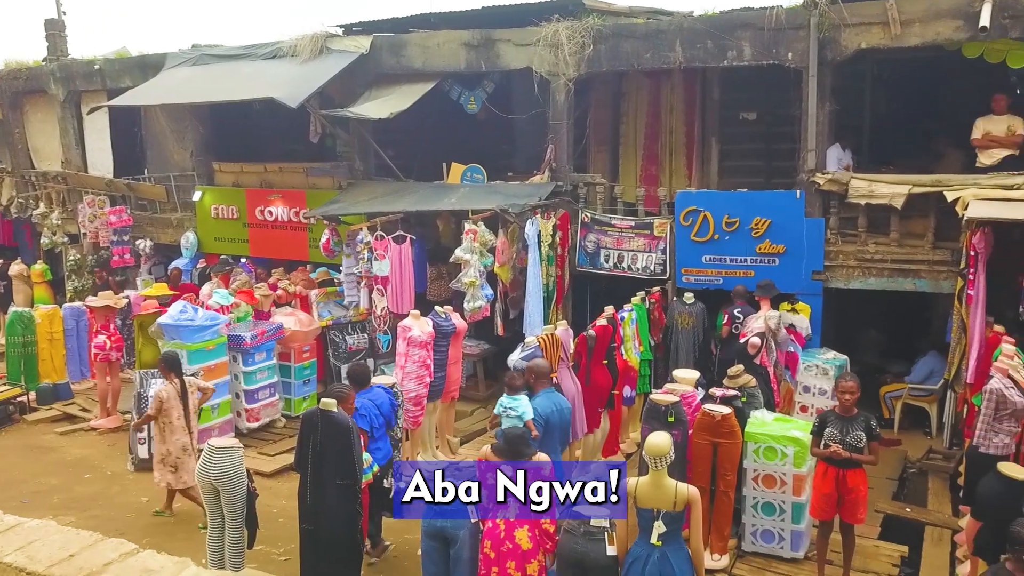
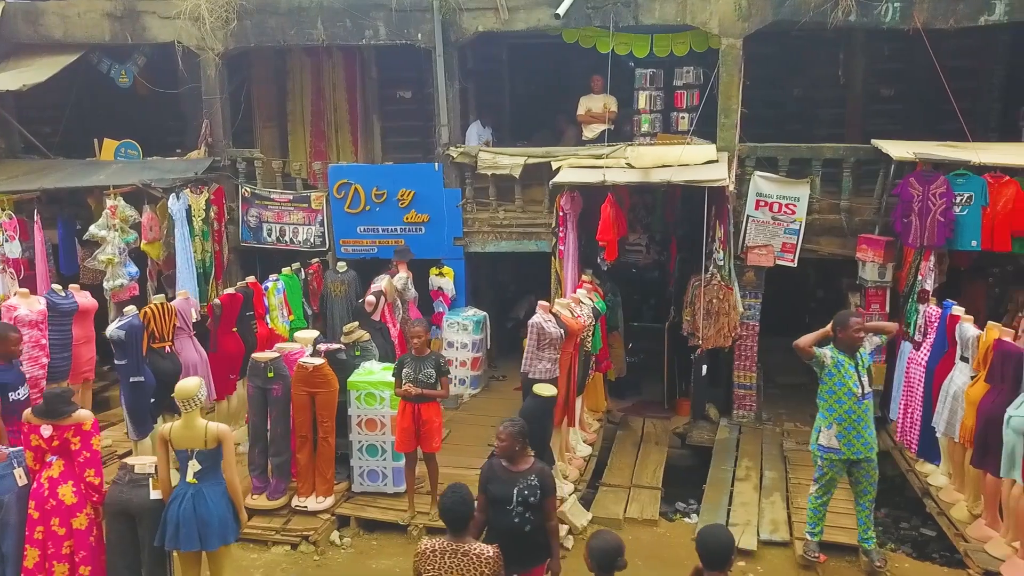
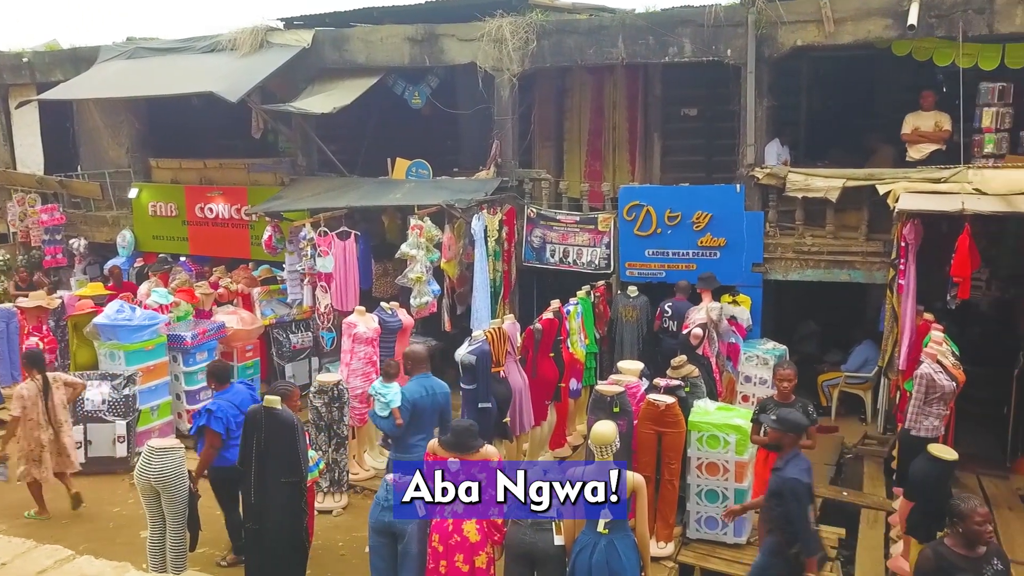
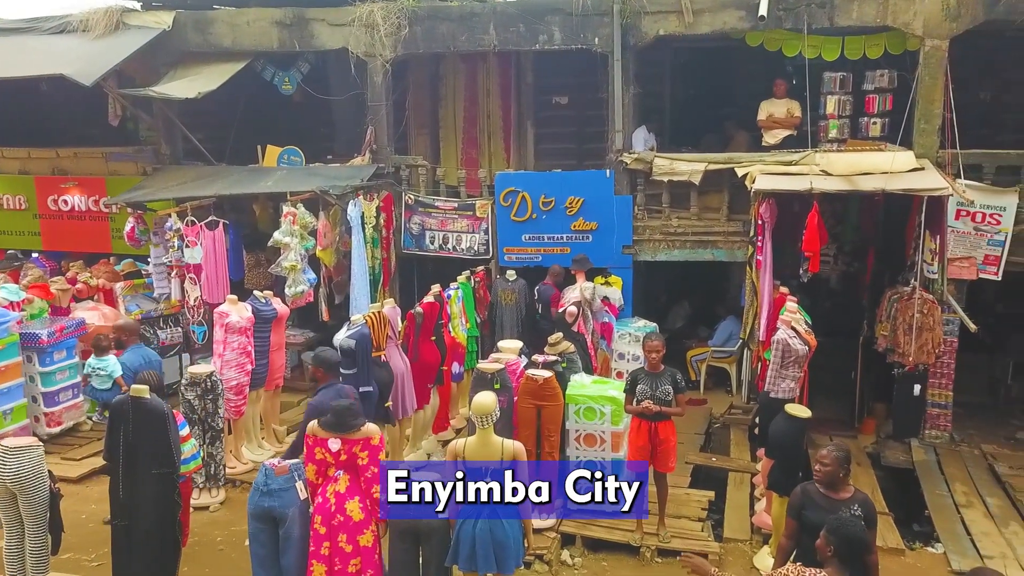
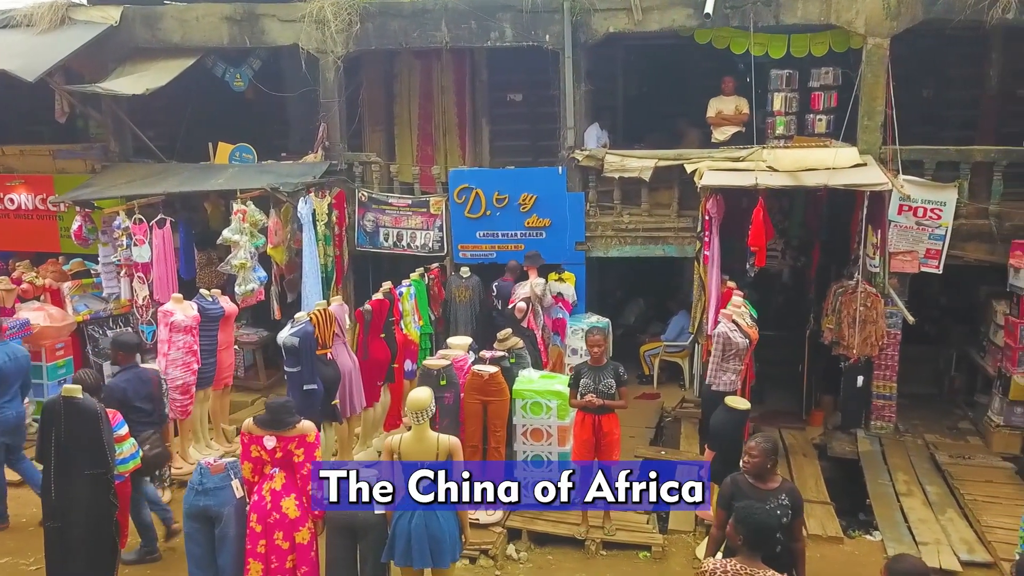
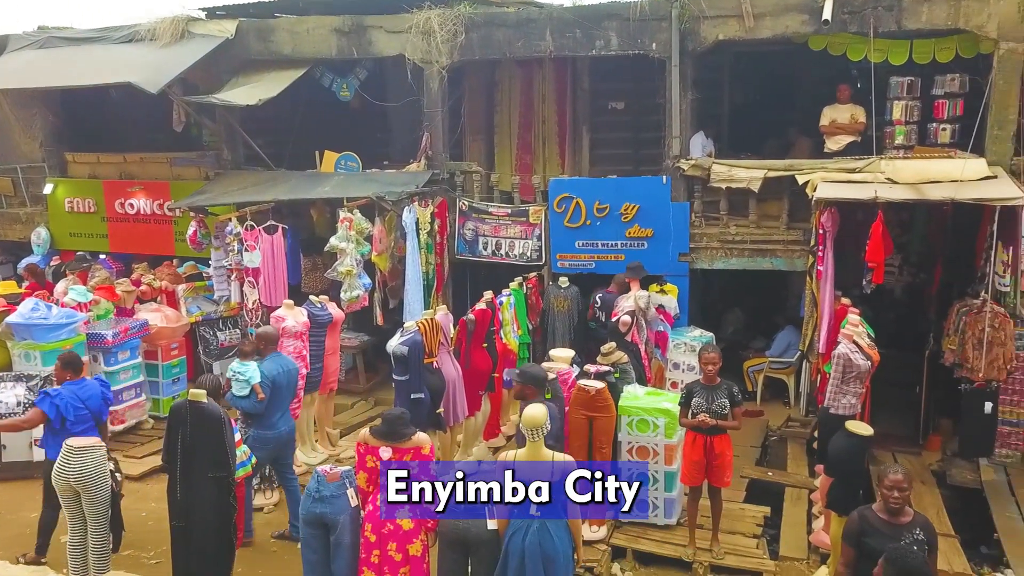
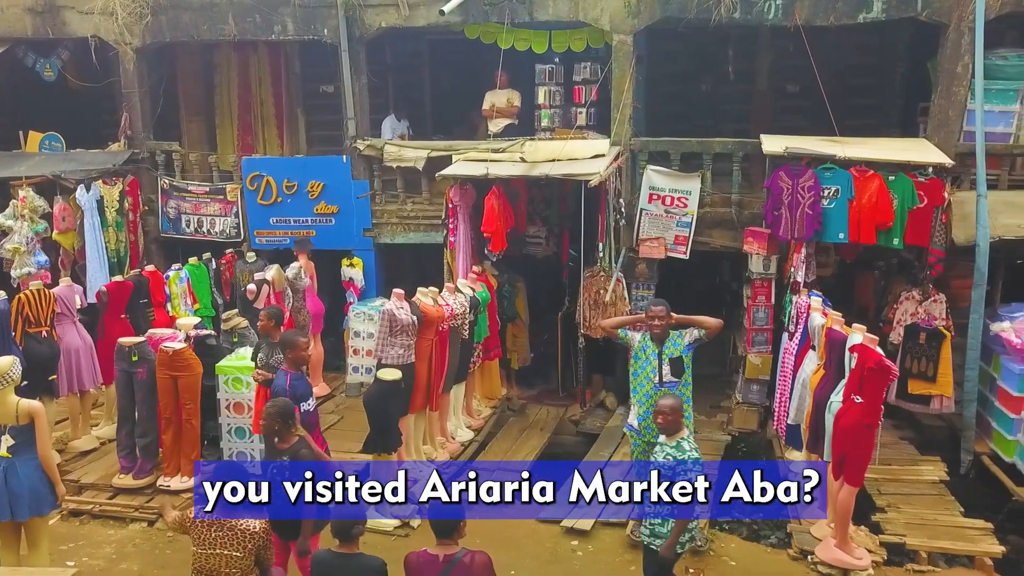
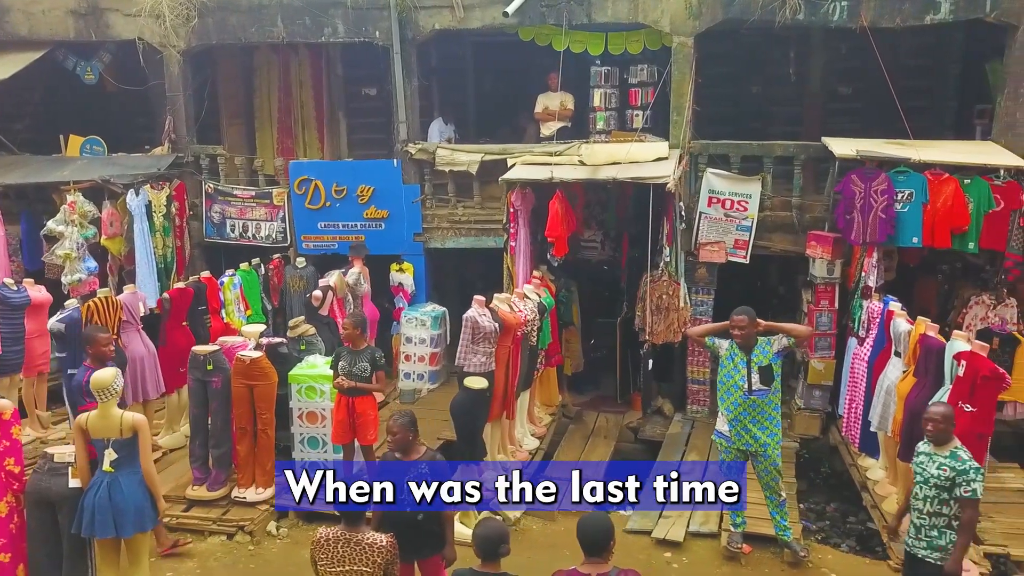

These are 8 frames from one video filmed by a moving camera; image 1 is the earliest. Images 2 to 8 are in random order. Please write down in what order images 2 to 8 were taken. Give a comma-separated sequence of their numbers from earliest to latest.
3, 6, 4, 5, 2, 8, 7
